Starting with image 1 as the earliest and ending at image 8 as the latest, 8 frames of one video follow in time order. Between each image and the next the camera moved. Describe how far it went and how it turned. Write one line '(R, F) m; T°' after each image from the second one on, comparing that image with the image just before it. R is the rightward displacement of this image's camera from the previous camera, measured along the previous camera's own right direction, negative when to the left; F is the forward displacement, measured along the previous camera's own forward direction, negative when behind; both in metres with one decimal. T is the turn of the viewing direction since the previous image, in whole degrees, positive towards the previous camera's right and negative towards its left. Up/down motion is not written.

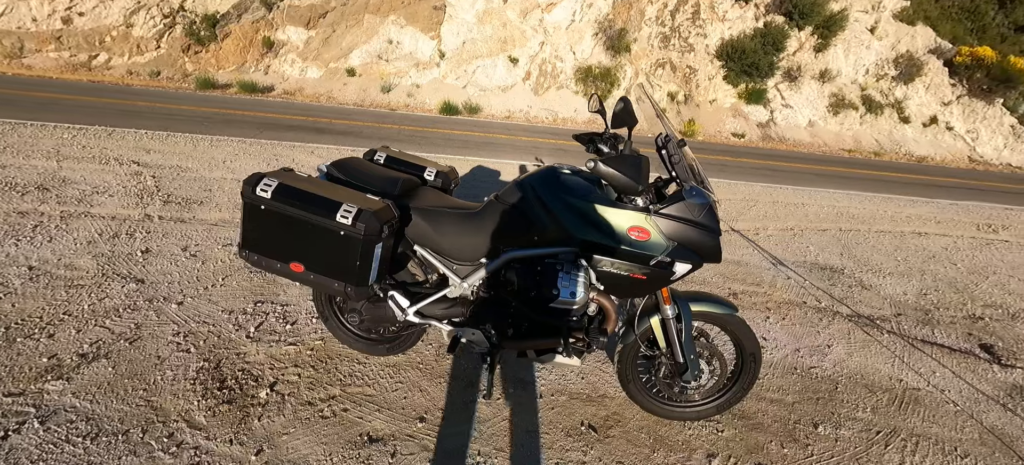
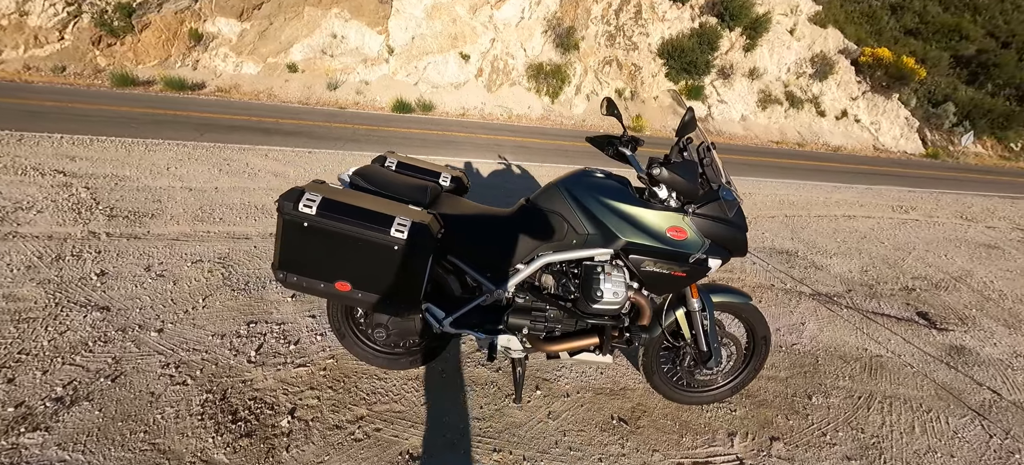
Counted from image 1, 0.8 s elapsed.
(-0.4, 0.0) m; +7°
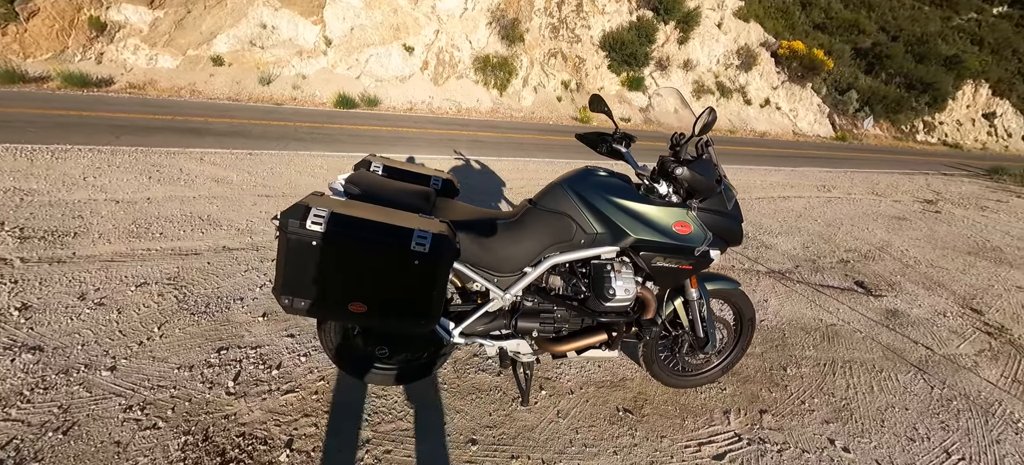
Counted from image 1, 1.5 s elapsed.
(-0.3, +0.1) m; +7°
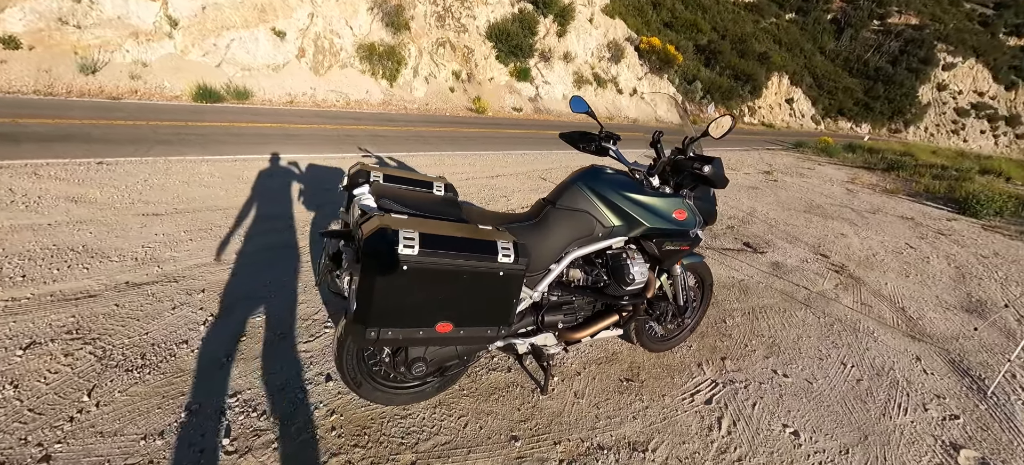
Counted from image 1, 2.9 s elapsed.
(-0.7, 0.0) m; +15°
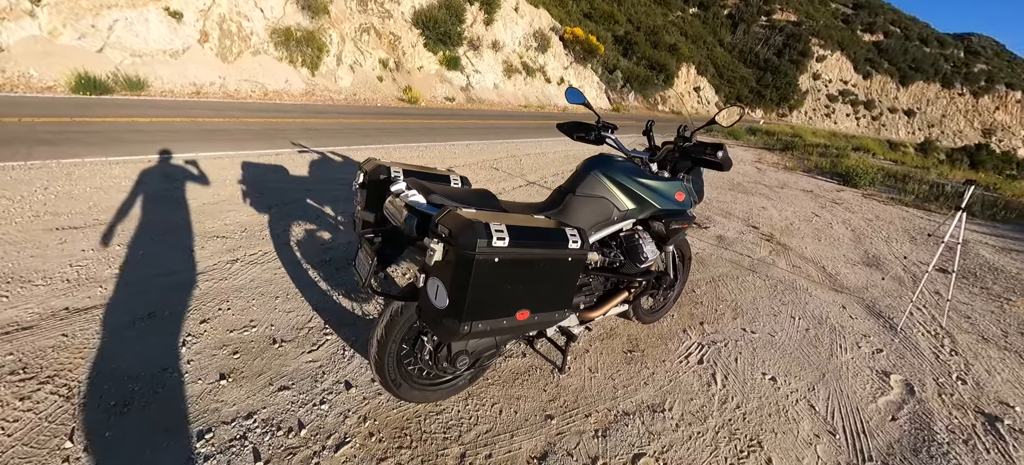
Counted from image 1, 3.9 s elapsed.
(-0.5, 0.0) m; +10°
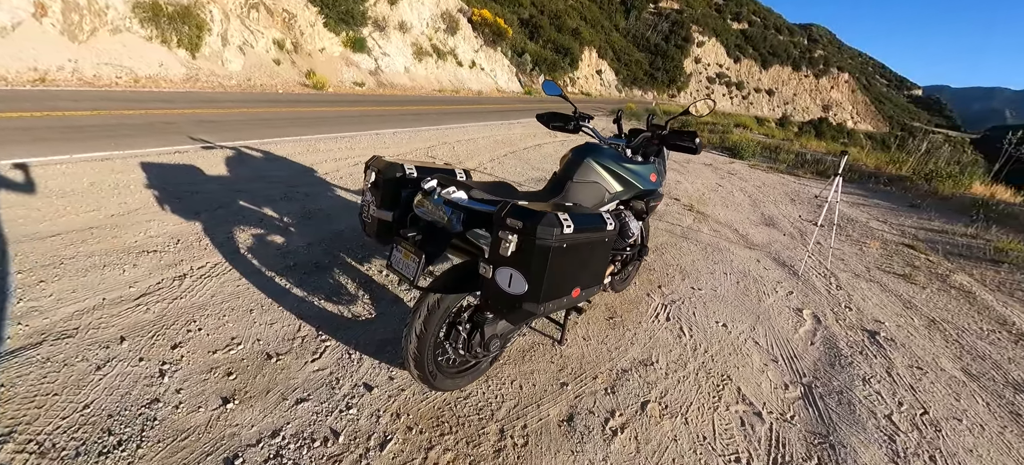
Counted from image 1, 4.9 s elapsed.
(-0.6, -0.1) m; +12°
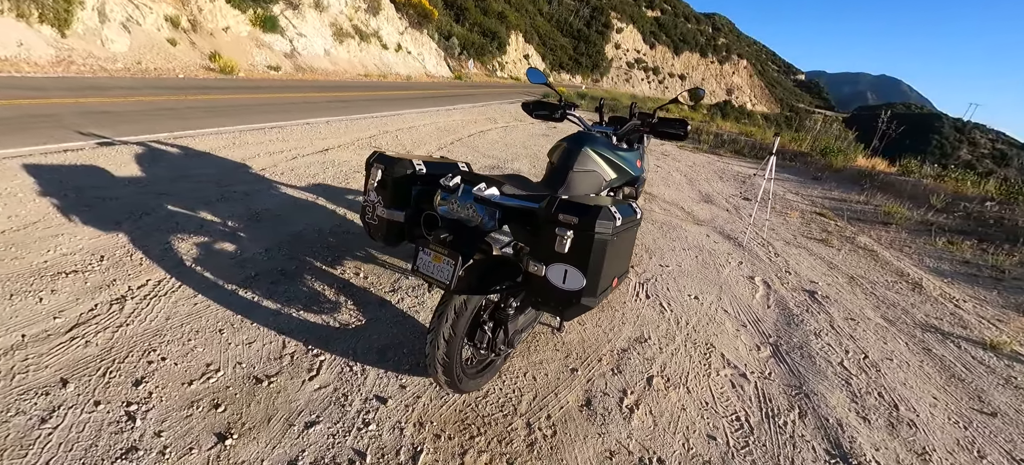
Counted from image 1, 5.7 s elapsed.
(-0.4, +0.1) m; +10°
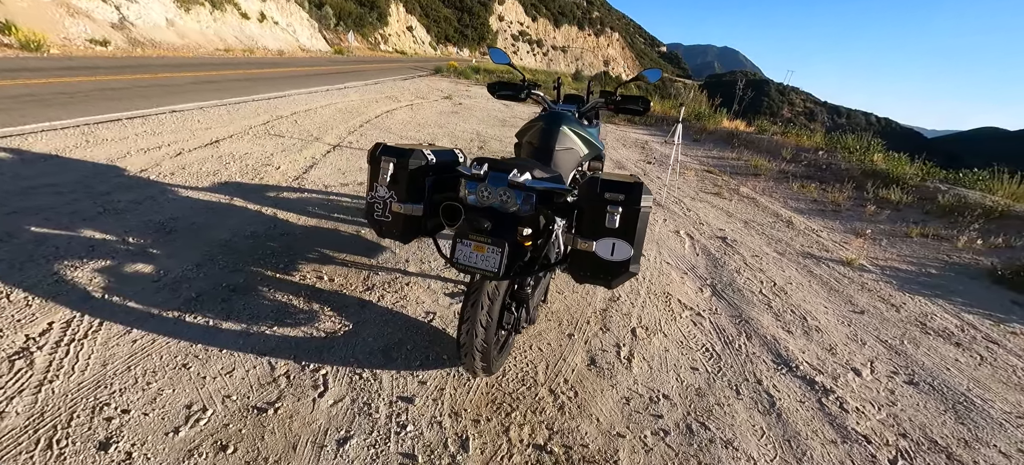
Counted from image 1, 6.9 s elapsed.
(-0.6, 0.0) m; +14°
